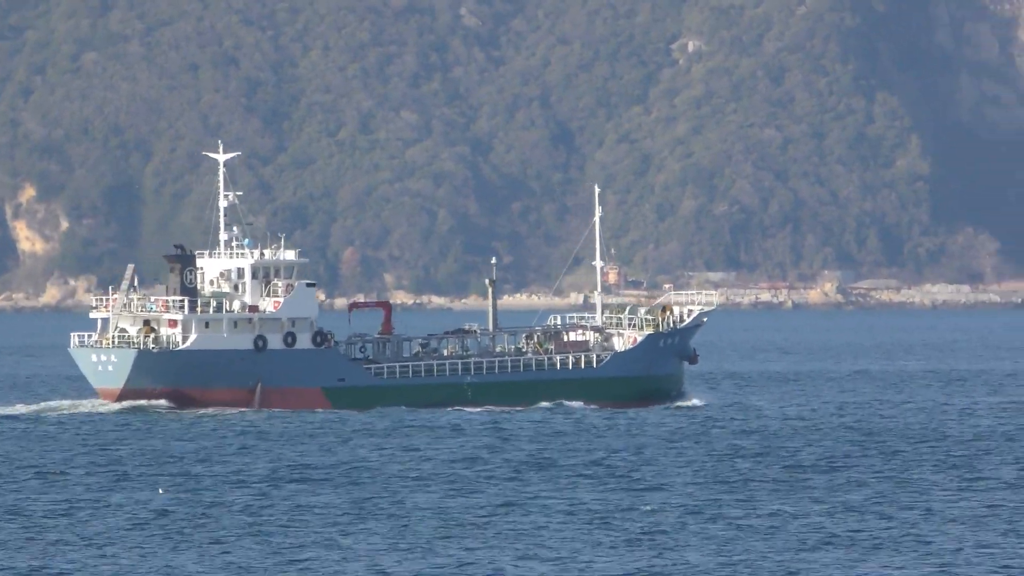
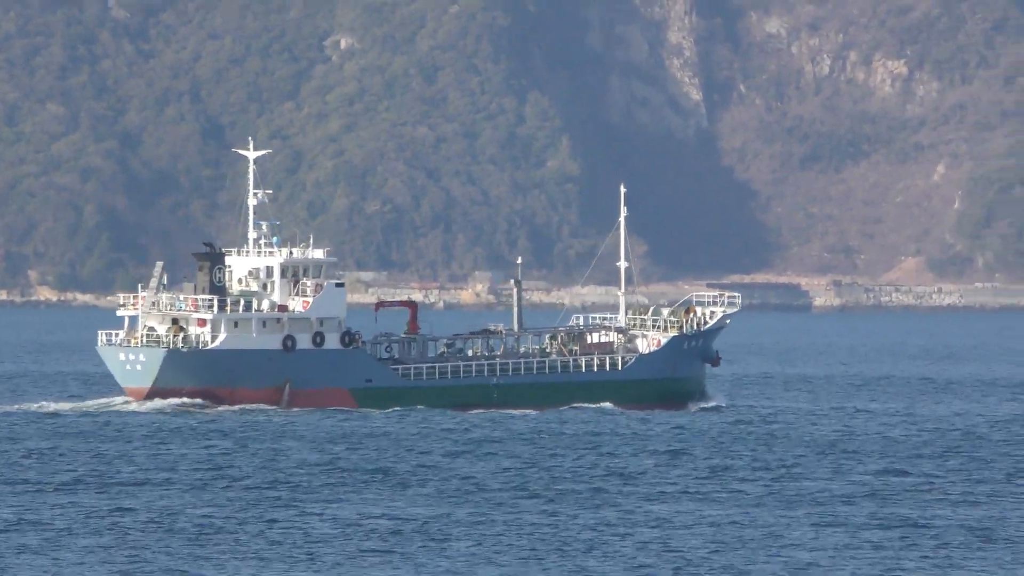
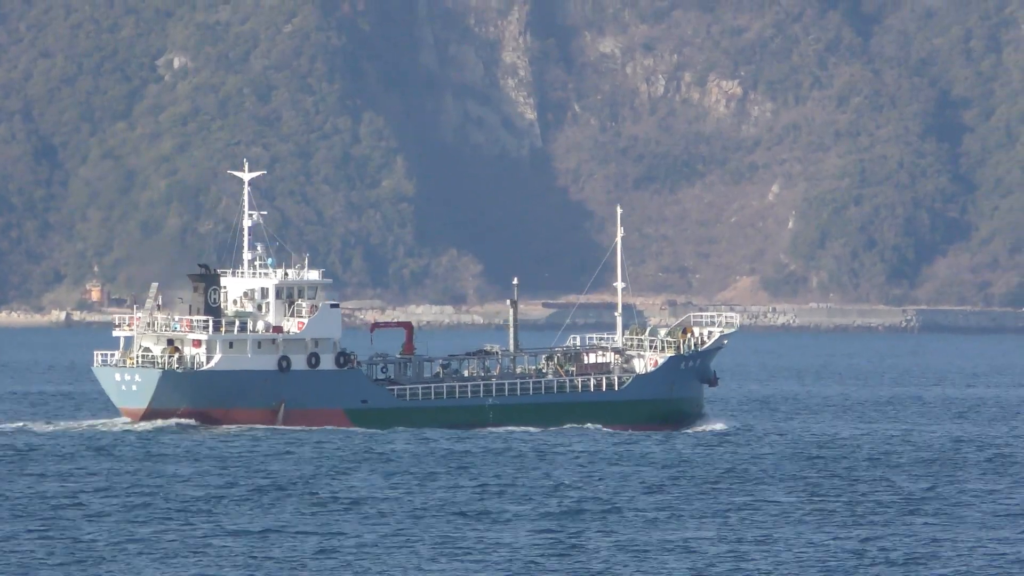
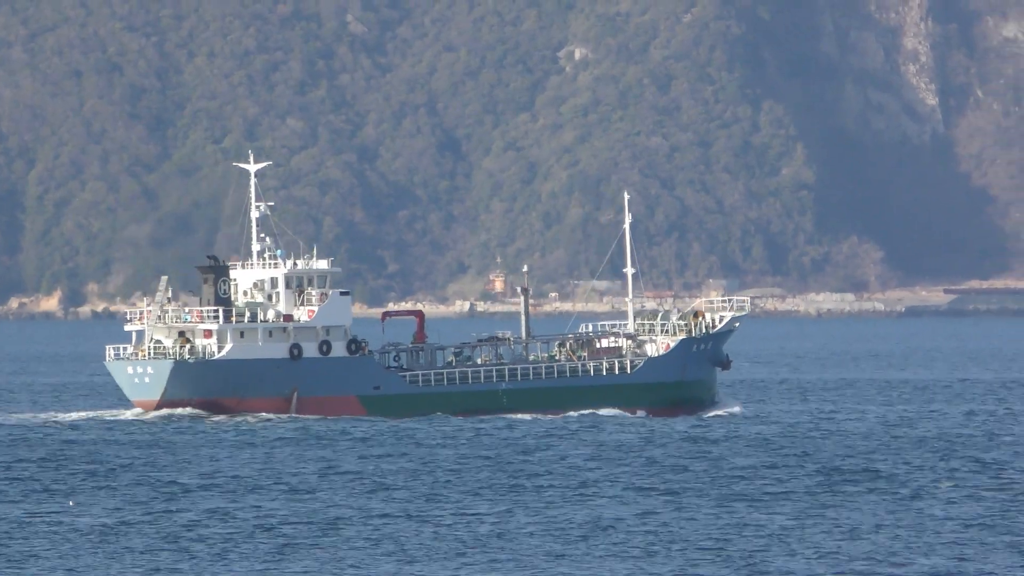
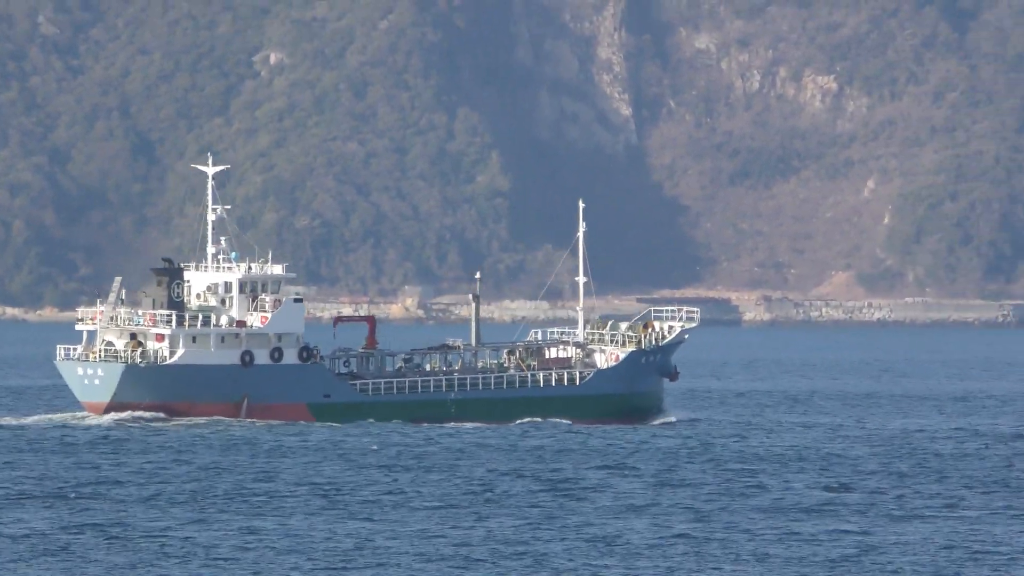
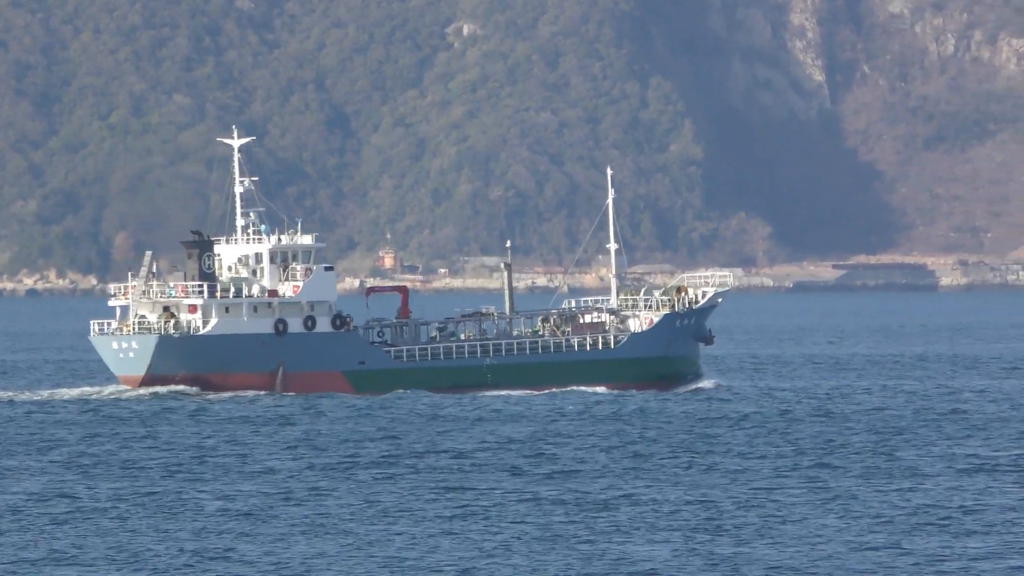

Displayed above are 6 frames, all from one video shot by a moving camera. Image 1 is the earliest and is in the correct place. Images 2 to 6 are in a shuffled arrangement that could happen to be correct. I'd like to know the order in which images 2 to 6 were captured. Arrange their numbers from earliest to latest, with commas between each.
4, 6, 2, 5, 3
